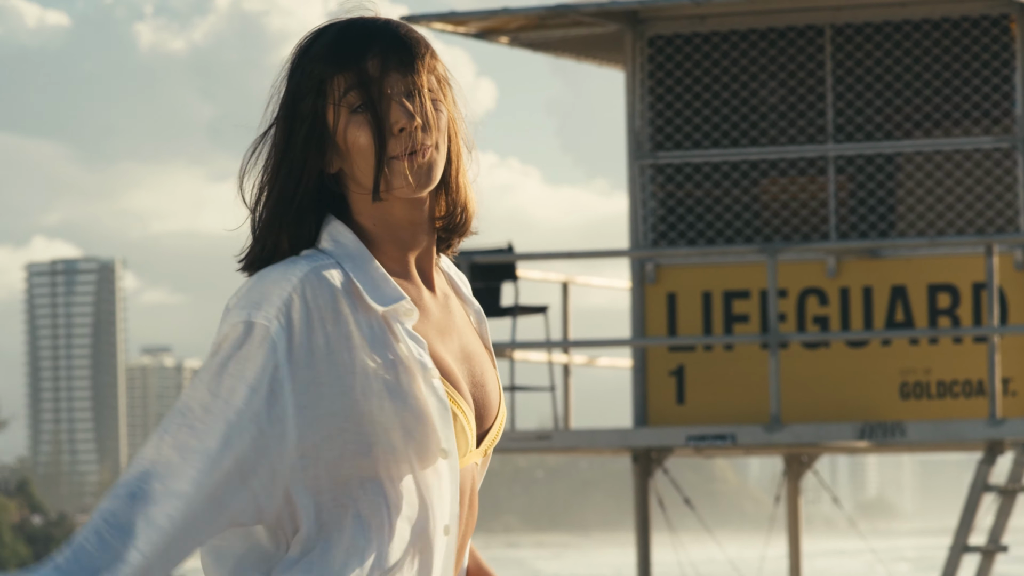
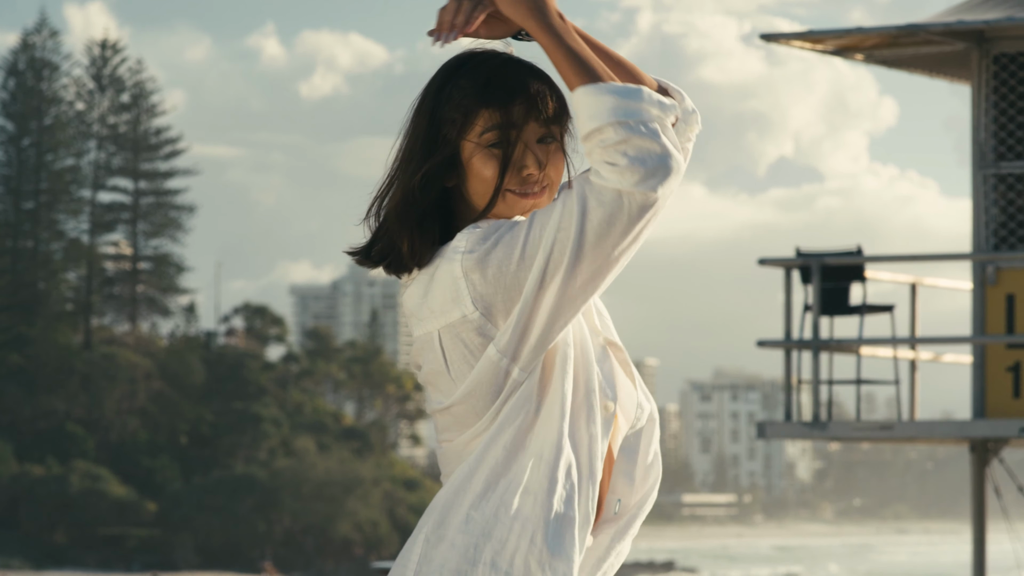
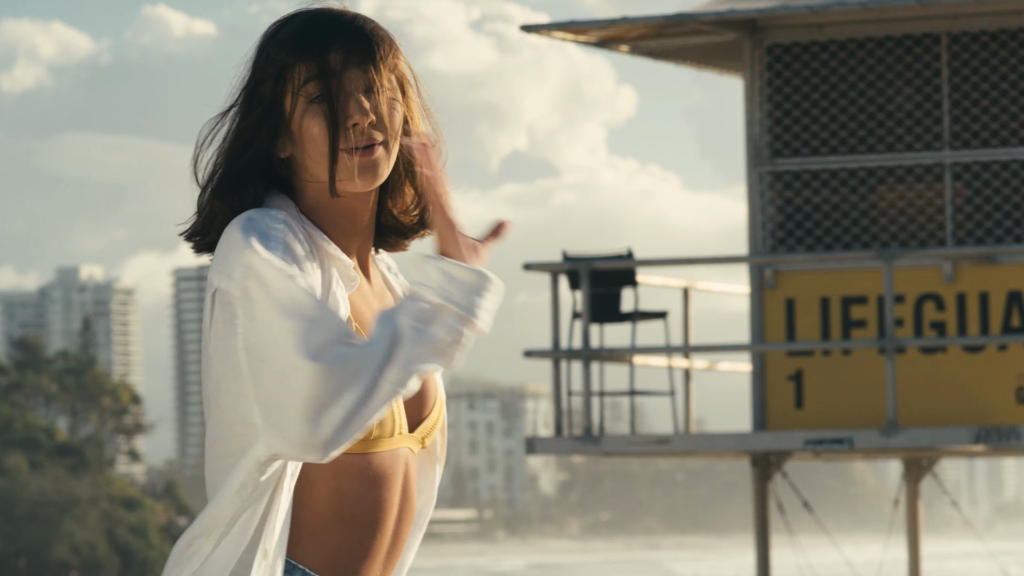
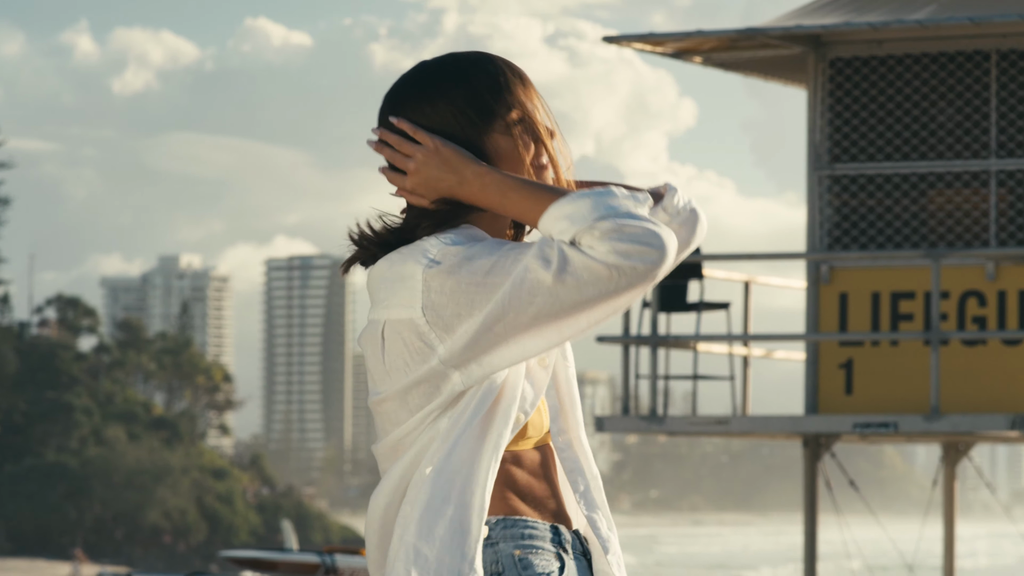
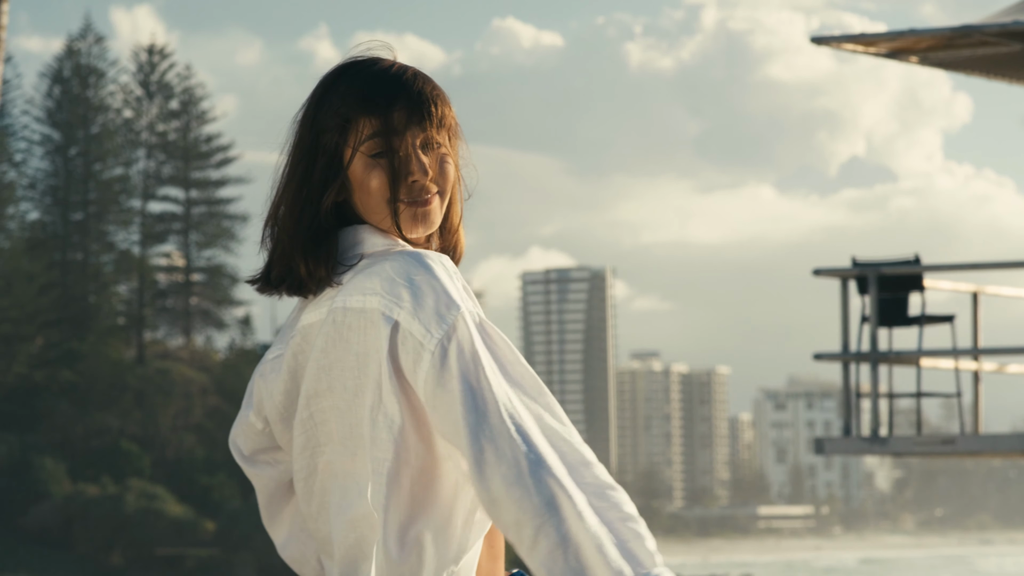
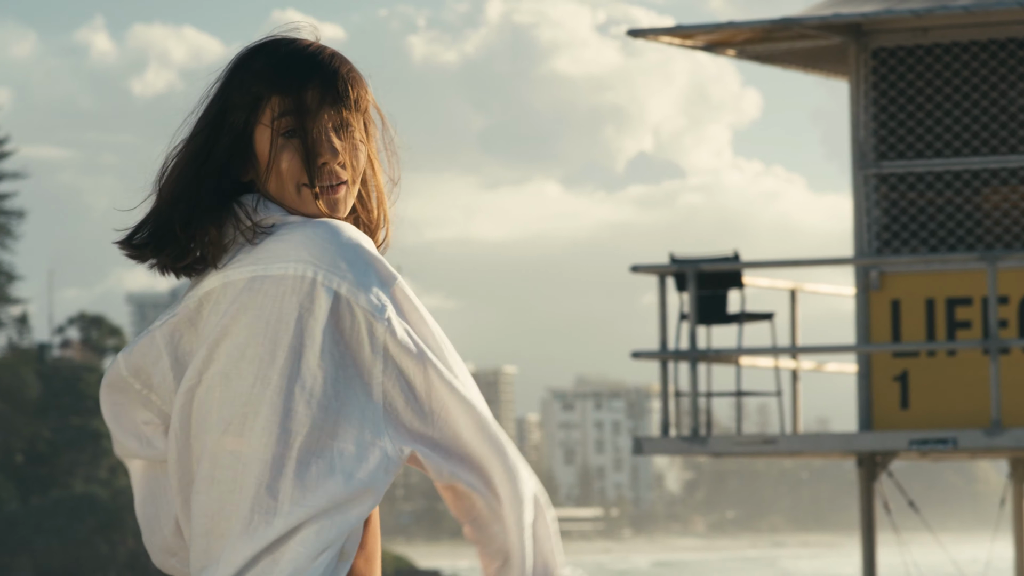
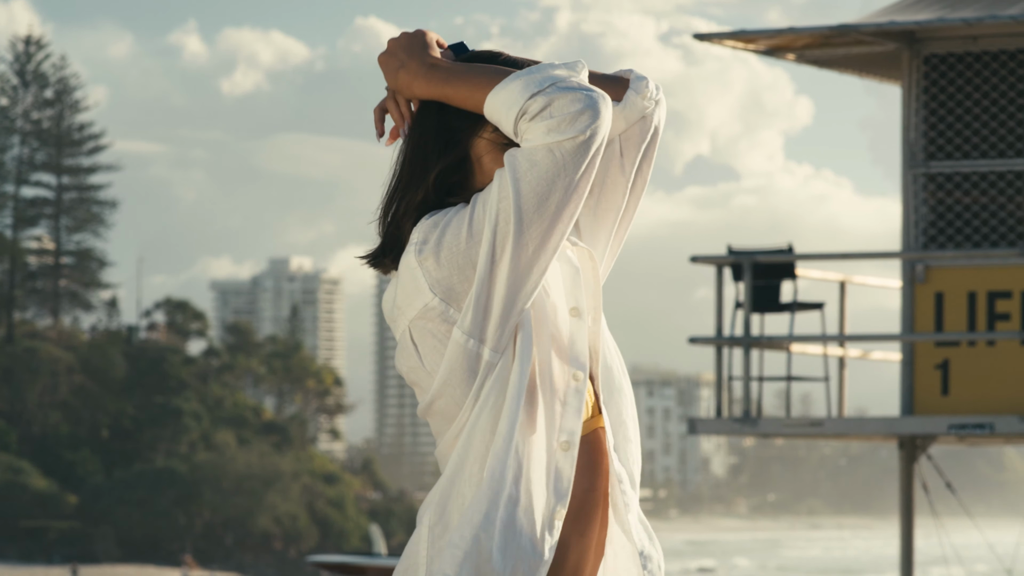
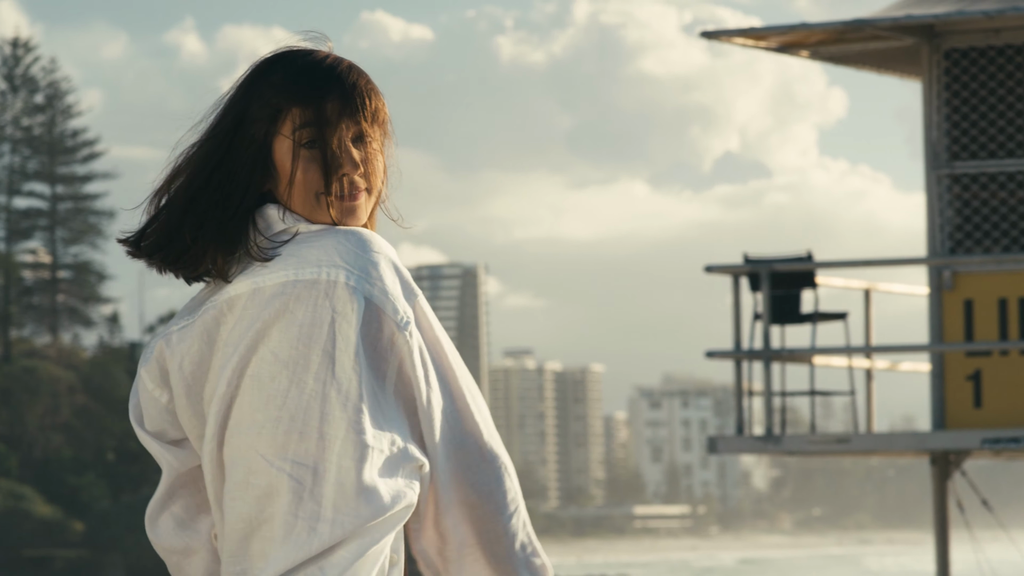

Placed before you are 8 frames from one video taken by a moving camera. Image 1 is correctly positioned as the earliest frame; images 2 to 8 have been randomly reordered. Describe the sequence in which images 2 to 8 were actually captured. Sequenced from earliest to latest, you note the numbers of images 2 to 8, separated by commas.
3, 6, 8, 5, 2, 7, 4
